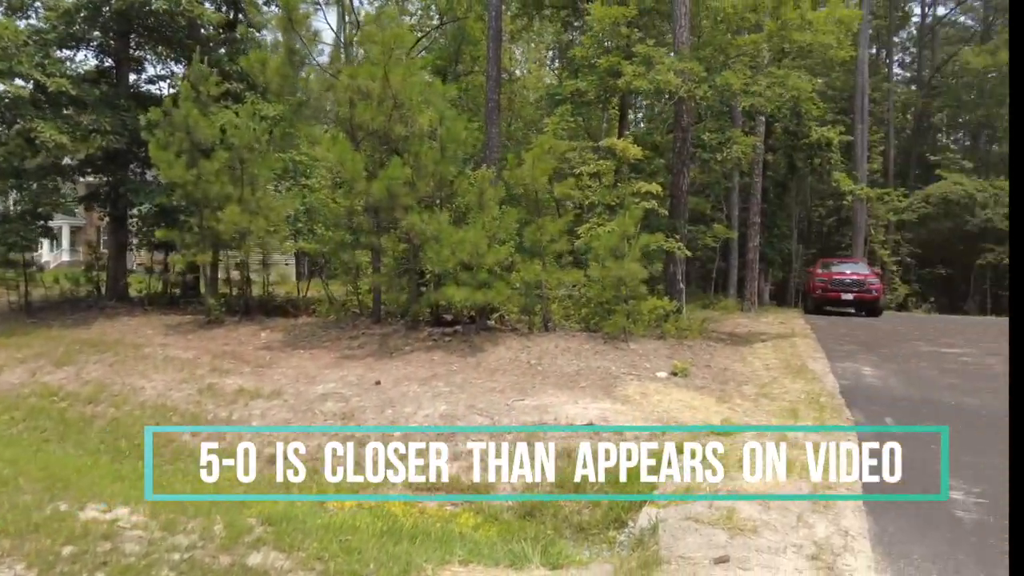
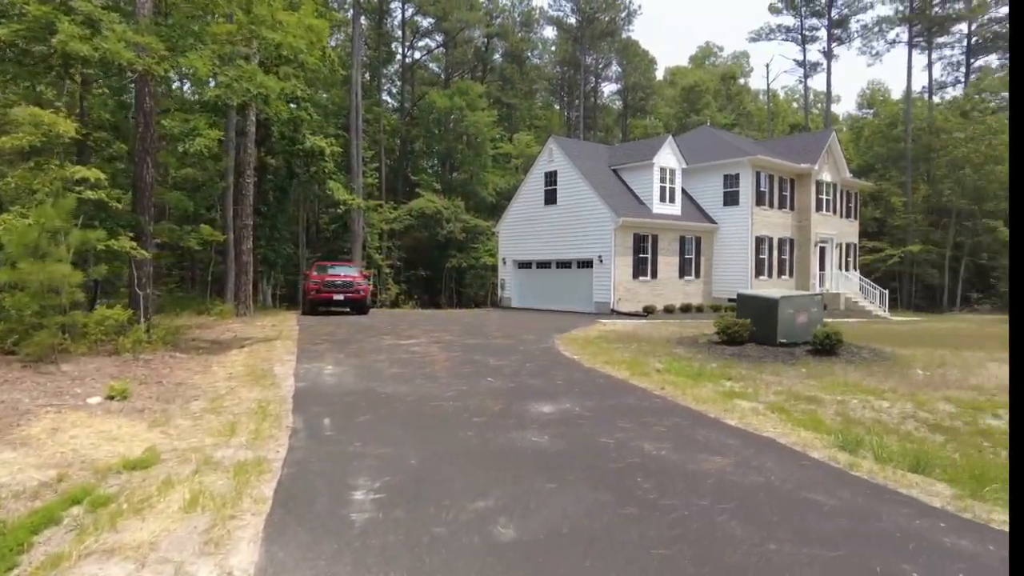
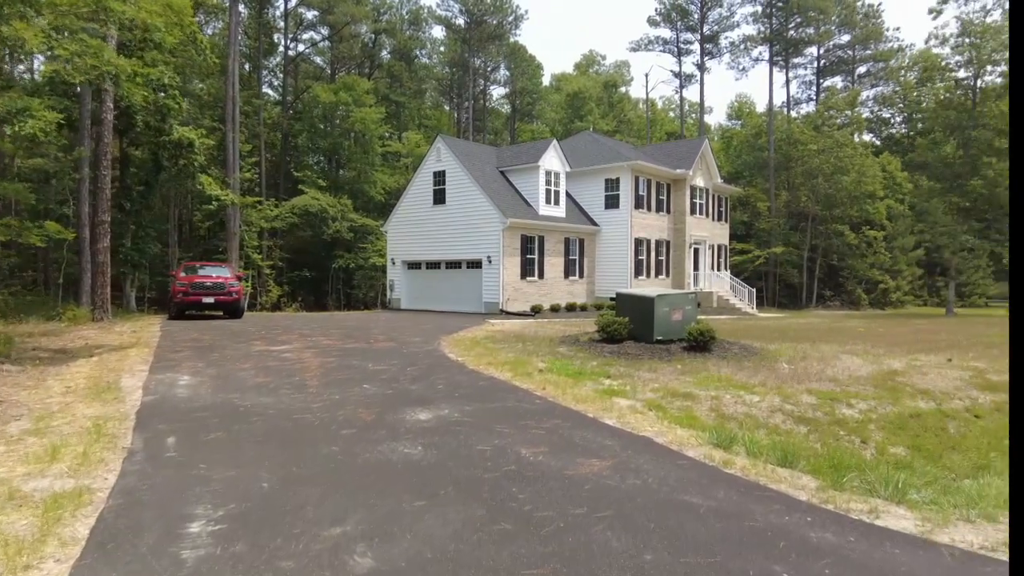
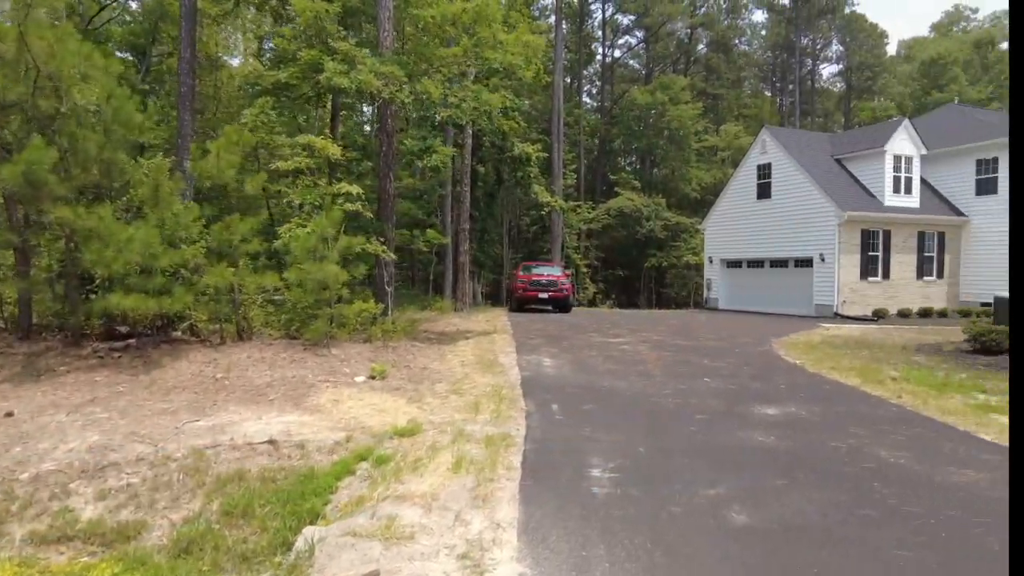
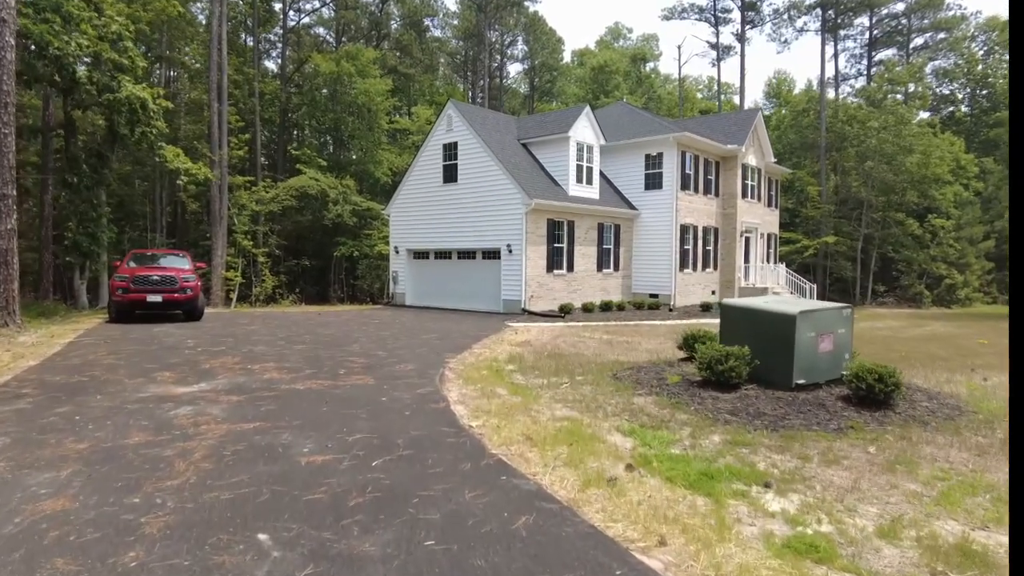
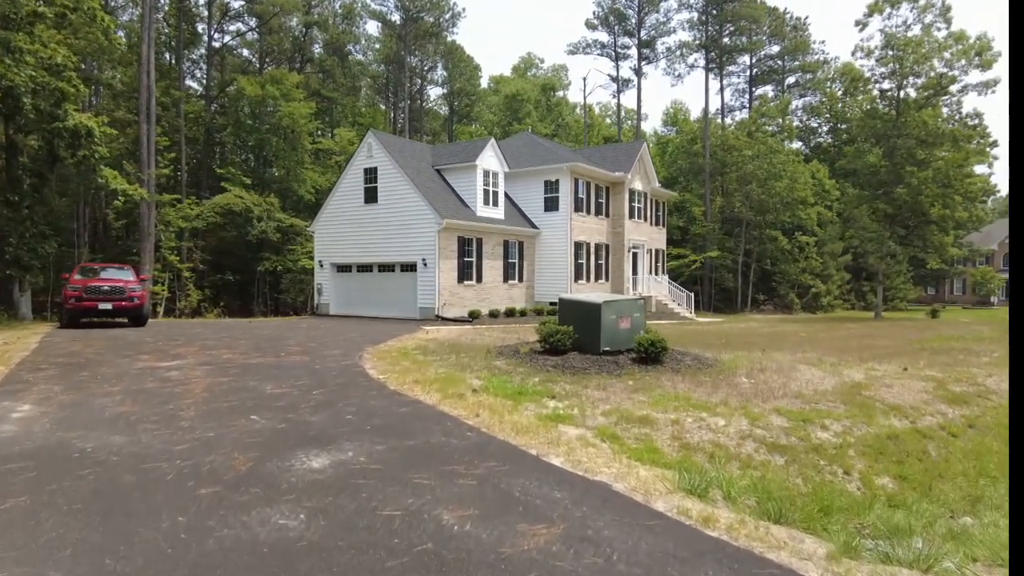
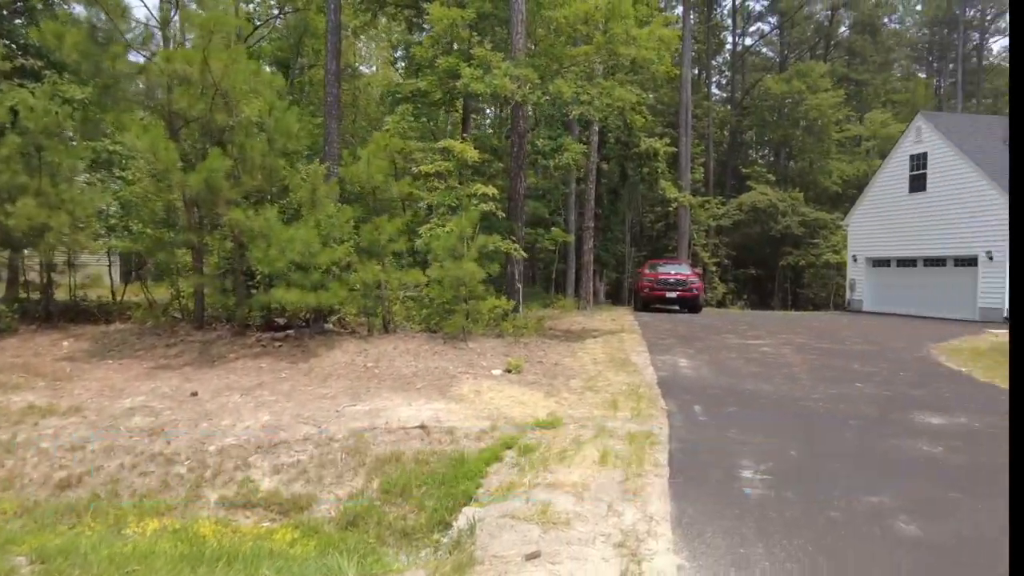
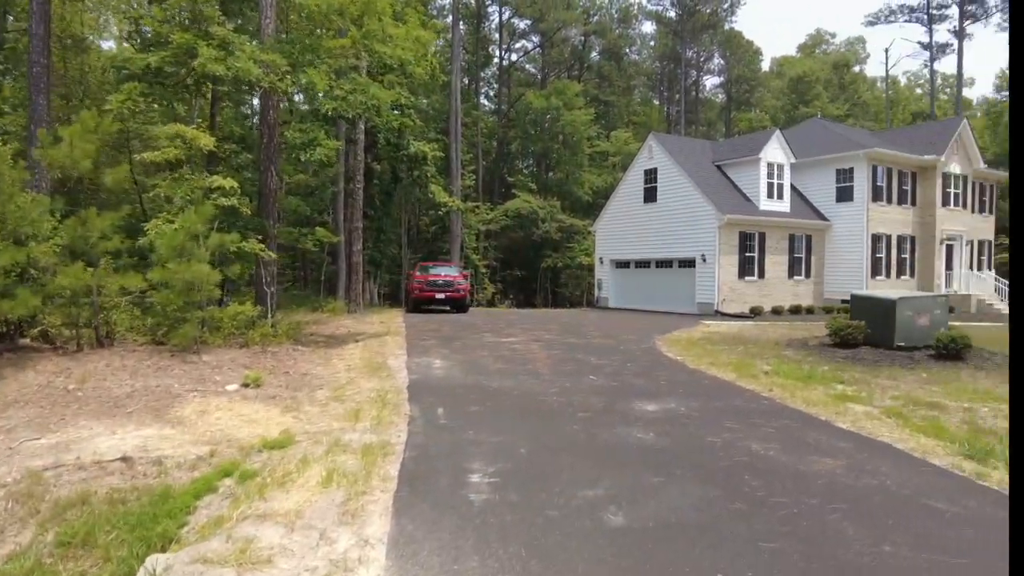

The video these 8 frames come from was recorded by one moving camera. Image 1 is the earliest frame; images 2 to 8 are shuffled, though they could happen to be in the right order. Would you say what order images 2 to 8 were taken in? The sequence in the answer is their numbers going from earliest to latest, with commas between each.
7, 4, 8, 2, 3, 6, 5
